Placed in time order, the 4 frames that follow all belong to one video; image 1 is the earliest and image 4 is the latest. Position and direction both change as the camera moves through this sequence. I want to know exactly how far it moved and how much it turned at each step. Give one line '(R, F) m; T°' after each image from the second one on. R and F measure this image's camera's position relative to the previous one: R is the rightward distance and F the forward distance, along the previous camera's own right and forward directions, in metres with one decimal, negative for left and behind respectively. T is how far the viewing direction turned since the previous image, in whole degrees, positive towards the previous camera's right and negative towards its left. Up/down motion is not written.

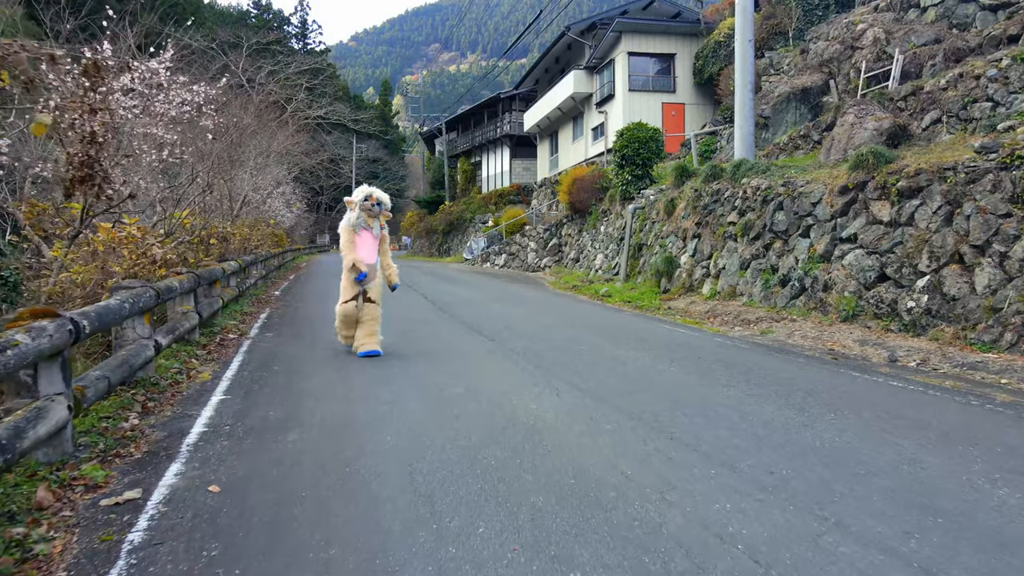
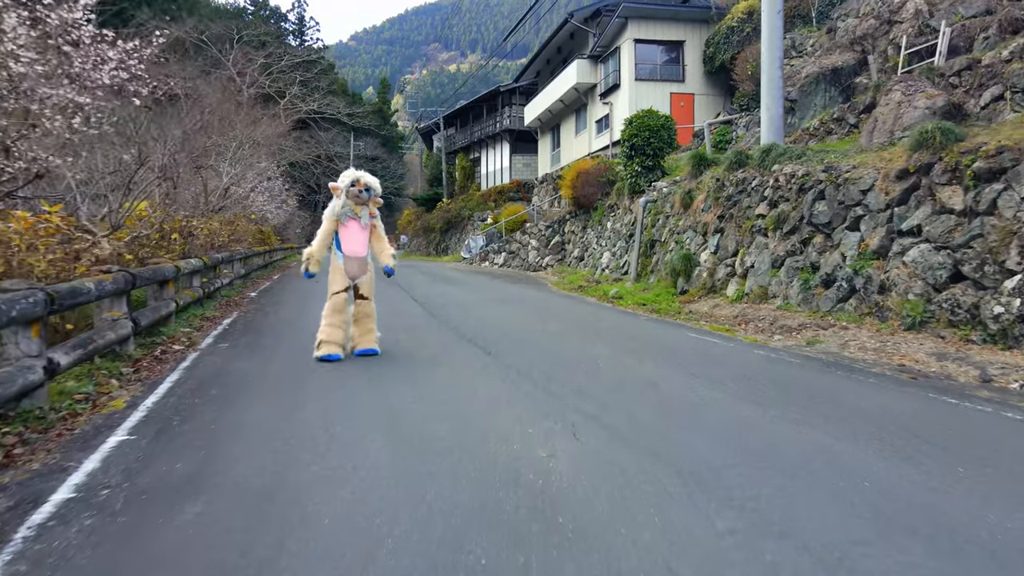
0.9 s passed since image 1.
(0.0, +1.5) m; 0°
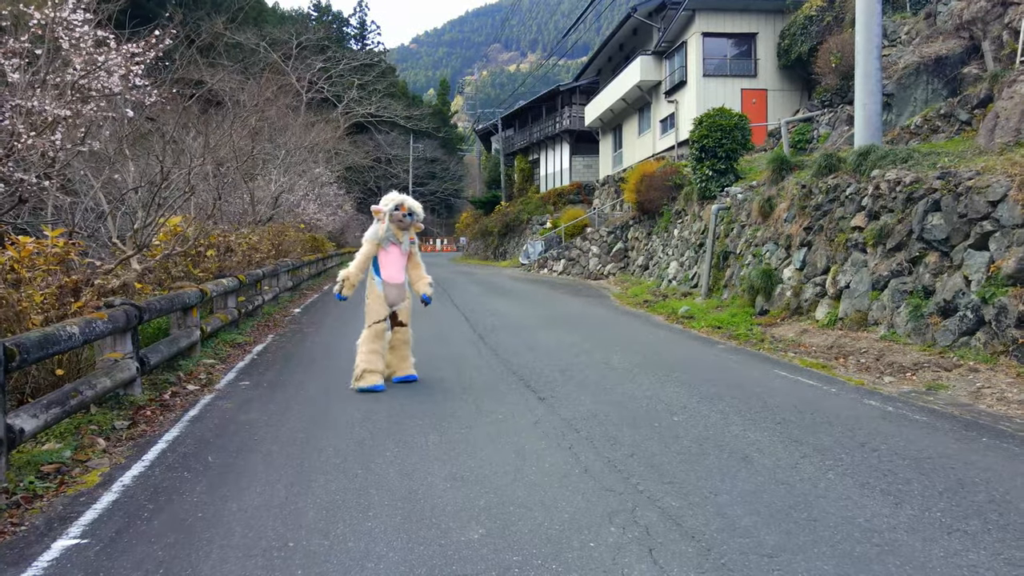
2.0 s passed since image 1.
(0.0, +1.1) m; -5°
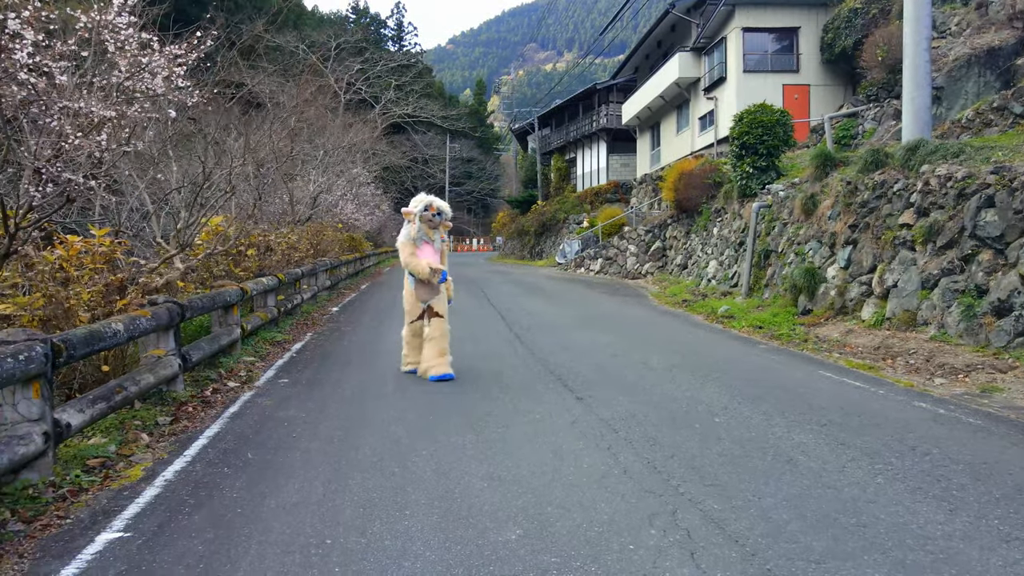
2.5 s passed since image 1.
(0.0, +0.1) m; -3°
